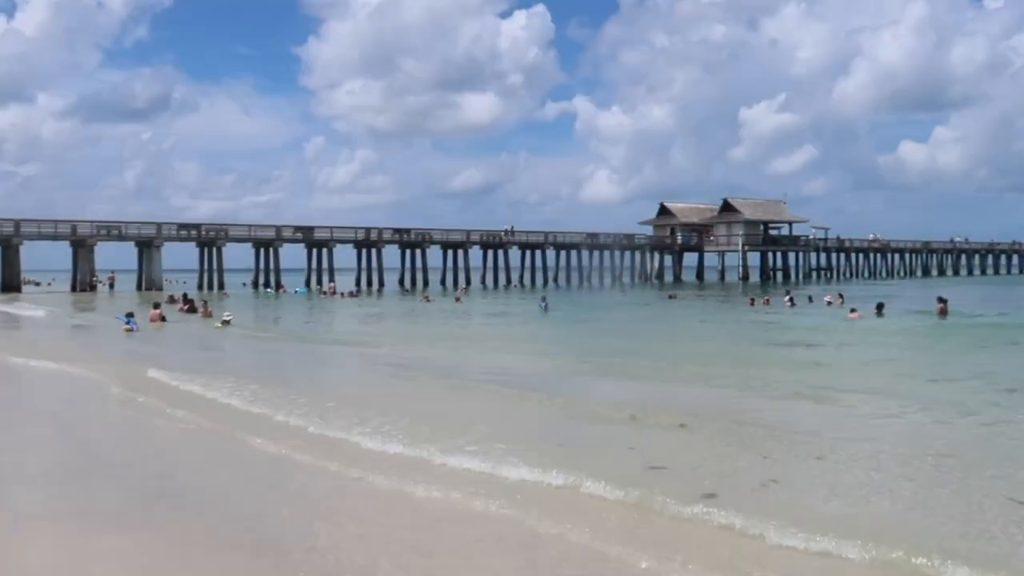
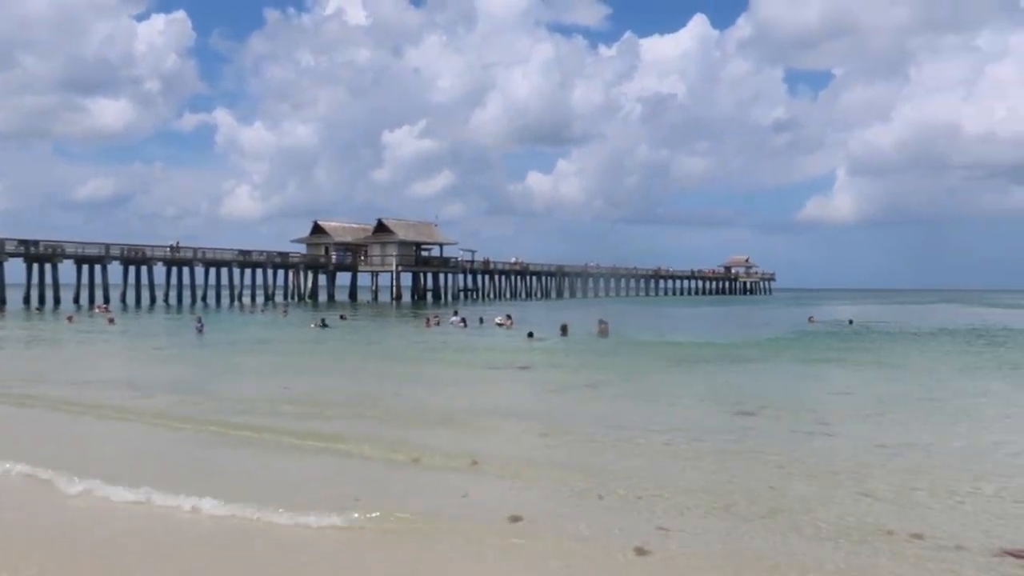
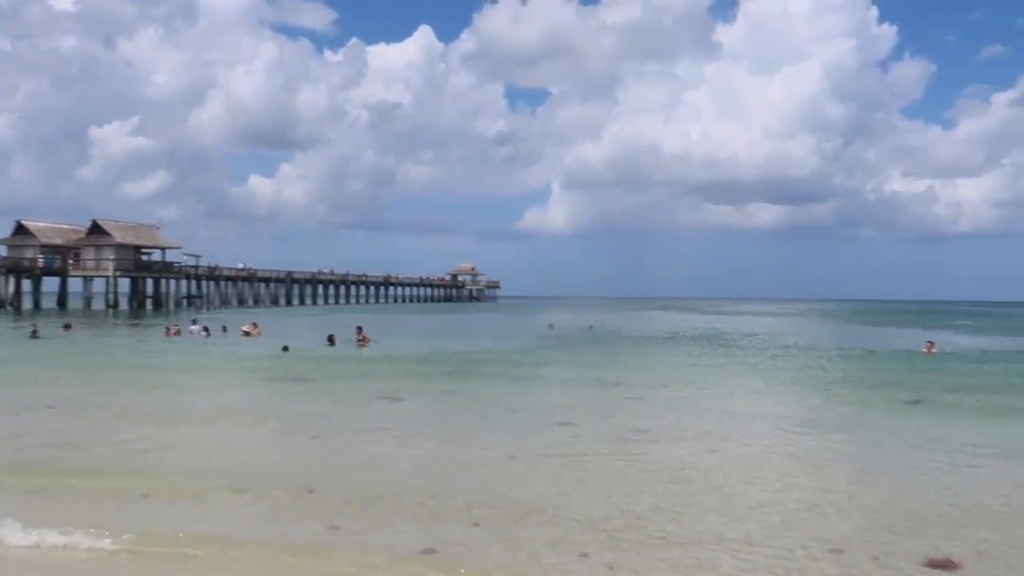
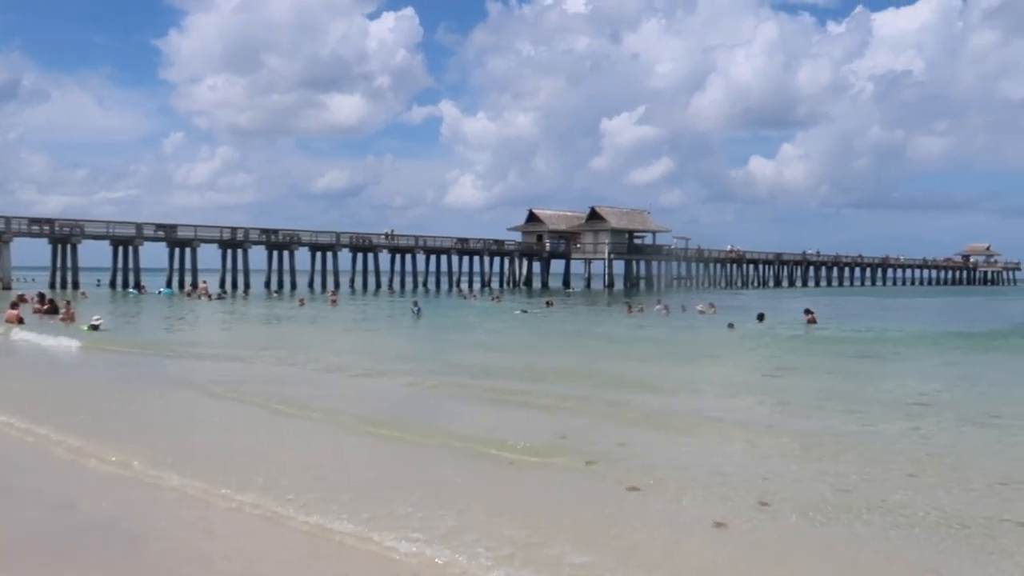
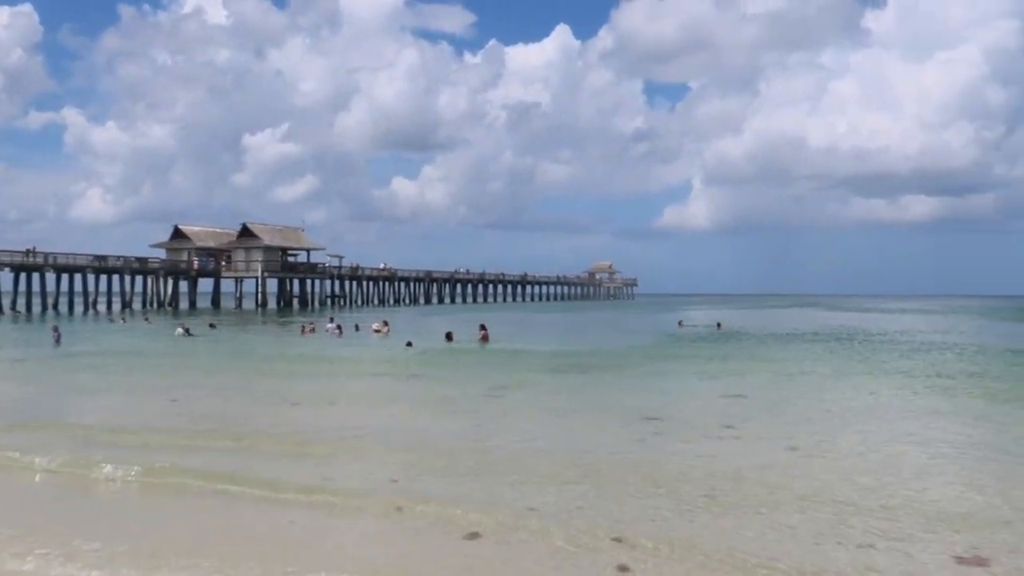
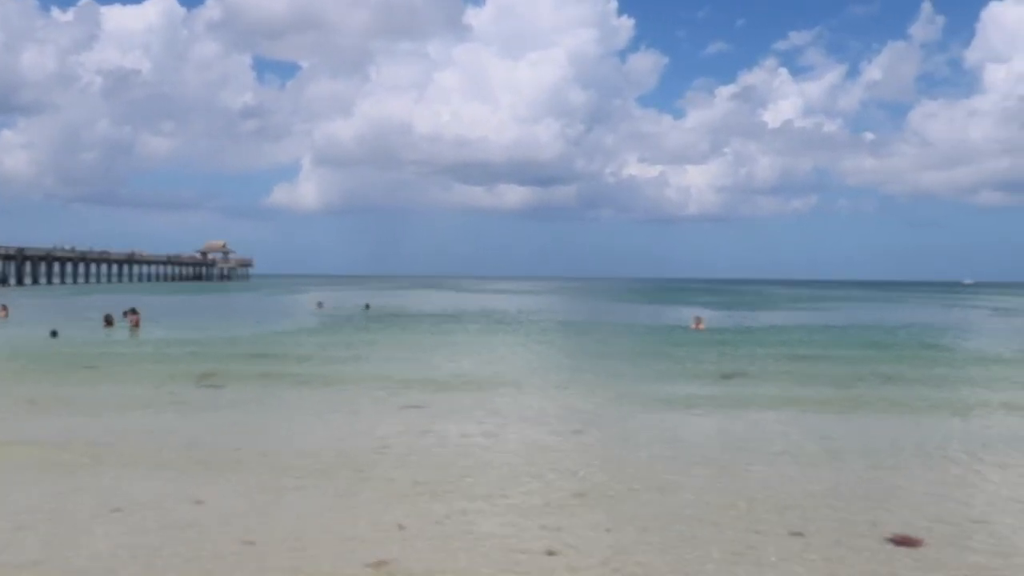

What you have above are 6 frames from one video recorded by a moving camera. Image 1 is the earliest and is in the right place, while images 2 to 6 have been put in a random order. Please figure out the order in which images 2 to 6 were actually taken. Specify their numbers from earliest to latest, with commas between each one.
4, 2, 5, 3, 6
